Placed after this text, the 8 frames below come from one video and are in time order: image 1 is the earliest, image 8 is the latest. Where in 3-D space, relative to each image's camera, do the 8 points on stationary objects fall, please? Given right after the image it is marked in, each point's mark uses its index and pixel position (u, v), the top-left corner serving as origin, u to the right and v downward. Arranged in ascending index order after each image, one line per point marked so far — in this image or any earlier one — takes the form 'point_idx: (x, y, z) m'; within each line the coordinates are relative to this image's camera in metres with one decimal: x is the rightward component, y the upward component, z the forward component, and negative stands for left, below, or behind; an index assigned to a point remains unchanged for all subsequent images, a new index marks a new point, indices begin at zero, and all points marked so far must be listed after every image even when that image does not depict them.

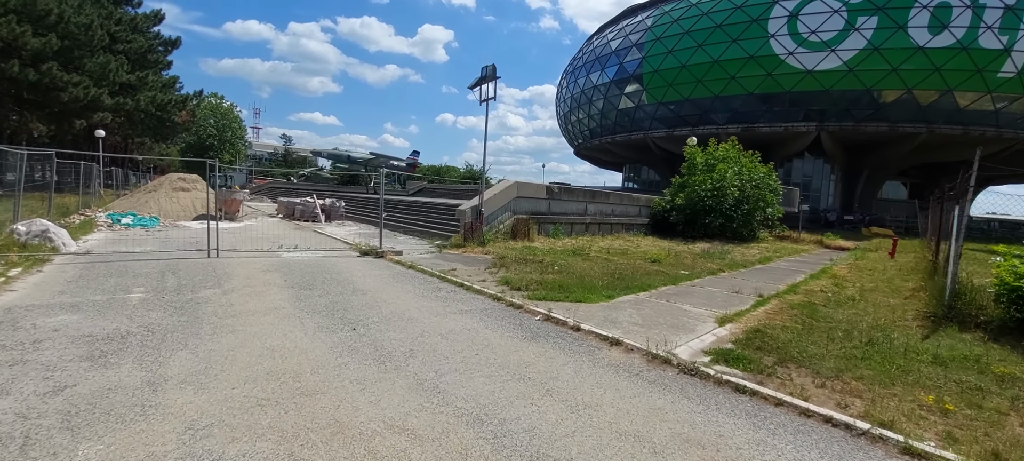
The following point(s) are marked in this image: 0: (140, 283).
0: (-5.4, -0.8, +7.3) m
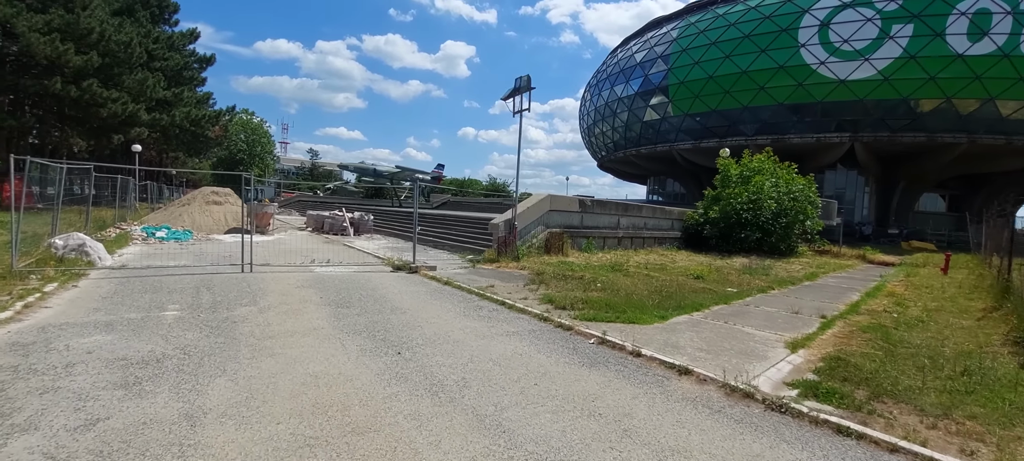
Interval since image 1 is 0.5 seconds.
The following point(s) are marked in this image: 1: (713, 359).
0: (-4.7, -1.0, +7.0) m
1: (+2.1, -1.3, +5.2) m
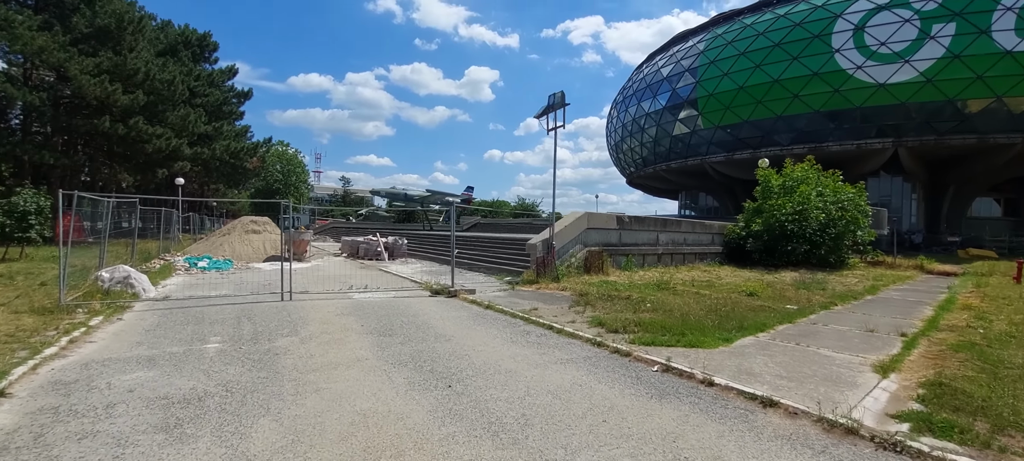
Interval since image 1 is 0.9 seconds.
0: (-4.1, -1.4, +6.9) m
1: (+2.7, -1.5, +4.7) m
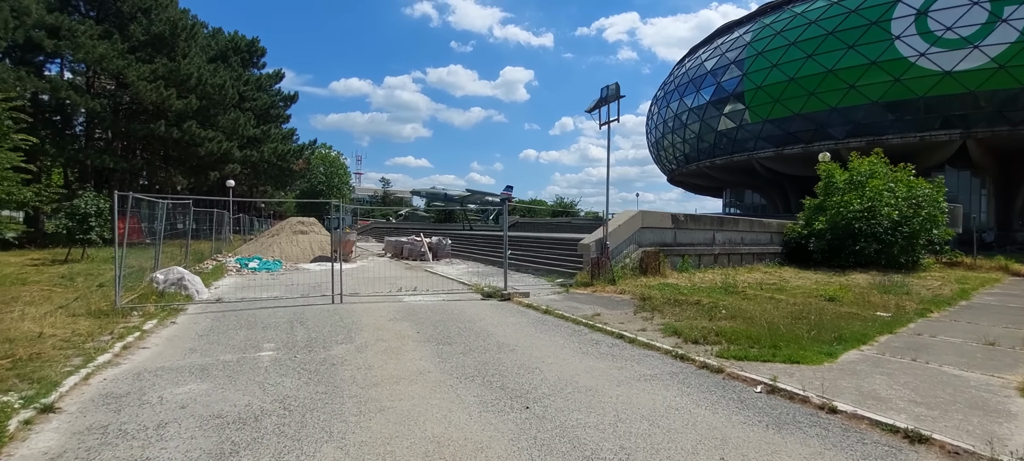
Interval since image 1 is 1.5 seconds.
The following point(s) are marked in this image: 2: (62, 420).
0: (-3.2, -1.4, +6.6) m
1: (+3.4, -1.5, +3.9) m
2: (-3.4, -1.4, +3.8) m
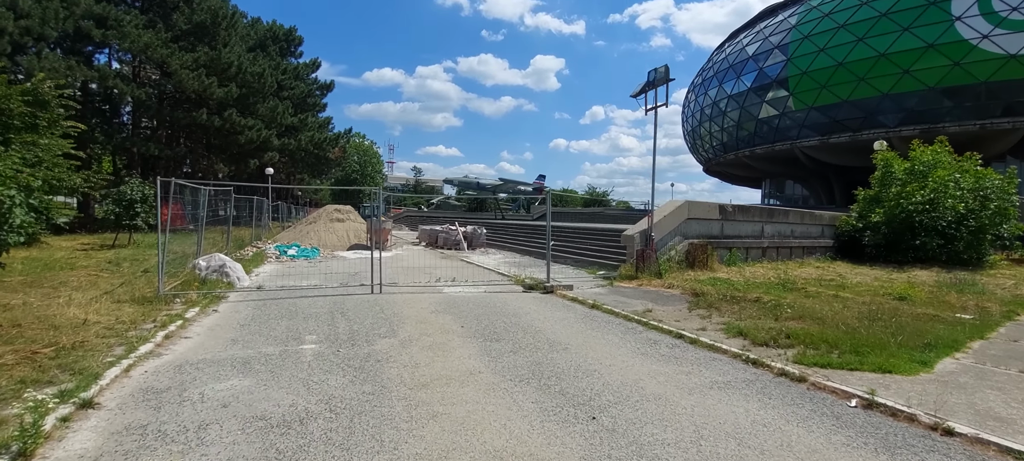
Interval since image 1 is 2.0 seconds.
0: (-2.6, -1.3, +6.4) m
1: (+3.8, -1.4, +3.3) m
2: (-2.9, -1.3, +3.6) m
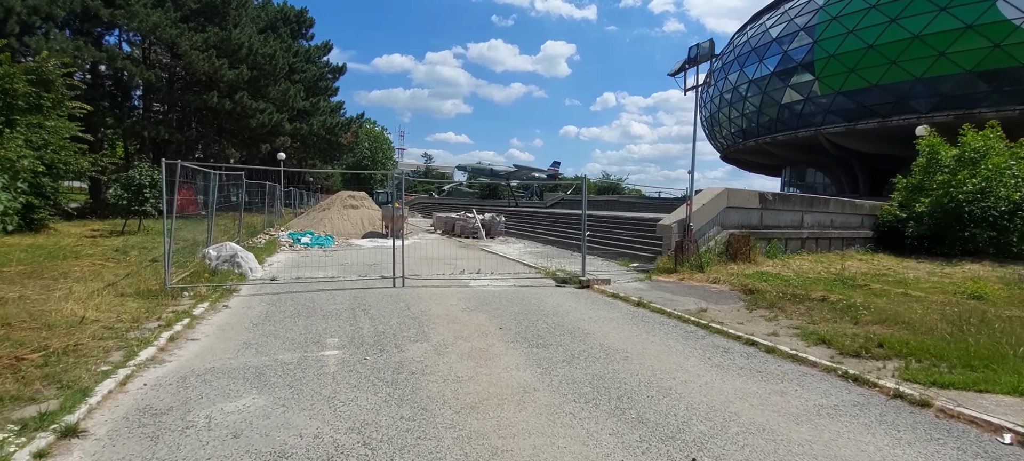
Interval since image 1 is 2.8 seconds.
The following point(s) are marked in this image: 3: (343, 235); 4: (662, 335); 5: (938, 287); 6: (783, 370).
0: (-2.0, -1.1, +5.7) m
1: (+4.3, -1.4, +2.5) m
2: (-2.5, -1.3, +2.9) m
3: (-6.2, -0.2, +18.3) m
4: (+1.7, -1.2, +5.8) m
5: (+8.3, -1.1, +9.8) m
6: (+2.5, -1.3, +4.7) m
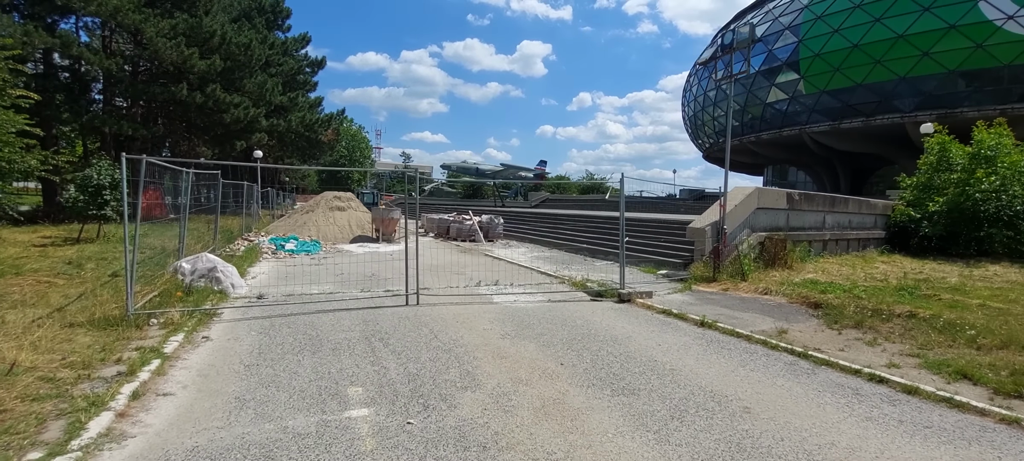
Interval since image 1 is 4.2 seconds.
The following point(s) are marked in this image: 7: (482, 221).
0: (-1.4, -1.2, +4.4) m
1: (+5.0, -1.5, +1.5) m
2: (-1.7, -1.4, +1.6) m
3: (-6.1, -0.3, +16.8) m
4: (+2.3, -1.3, +4.7) m
5: (+8.7, -1.1, +9.0) m
6: (+3.2, -1.4, +3.6) m
7: (-1.1, +0.3, +18.4) m
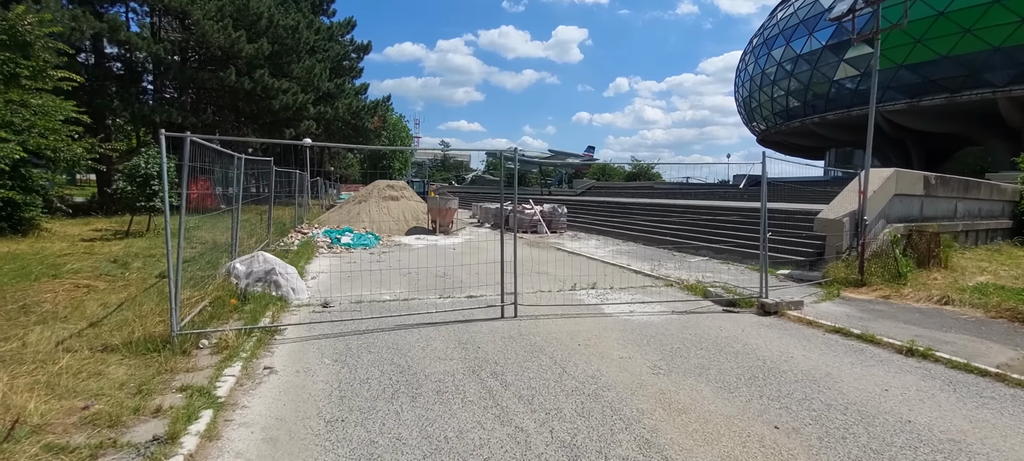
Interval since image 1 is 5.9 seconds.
0: (-0.2, -1.3, +3.0) m
1: (+6.0, -1.6, -0.4) m
2: (-0.7, -1.5, +0.3) m
3: (-4.0, 0.0, +15.7) m
4: (+3.5, -1.3, +3.1) m
5: (+10.3, -1.0, +6.9) m
6: (+4.3, -1.4, +1.9) m
7: (+1.1, +0.7, +16.9) m
